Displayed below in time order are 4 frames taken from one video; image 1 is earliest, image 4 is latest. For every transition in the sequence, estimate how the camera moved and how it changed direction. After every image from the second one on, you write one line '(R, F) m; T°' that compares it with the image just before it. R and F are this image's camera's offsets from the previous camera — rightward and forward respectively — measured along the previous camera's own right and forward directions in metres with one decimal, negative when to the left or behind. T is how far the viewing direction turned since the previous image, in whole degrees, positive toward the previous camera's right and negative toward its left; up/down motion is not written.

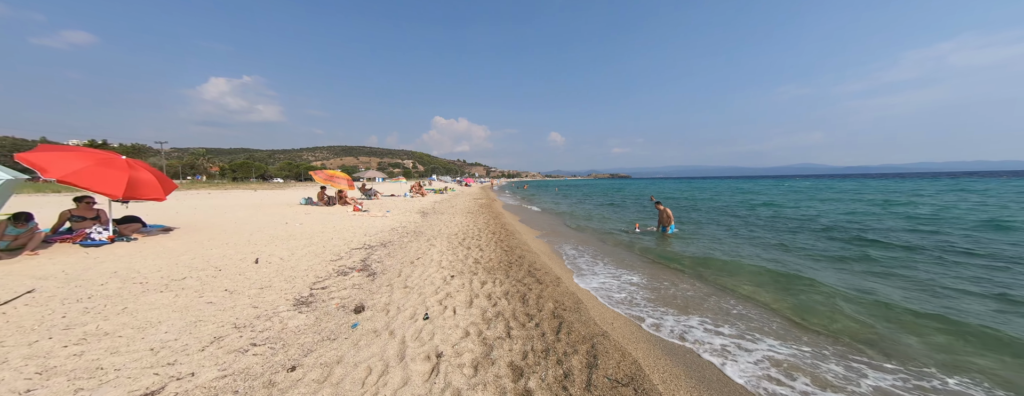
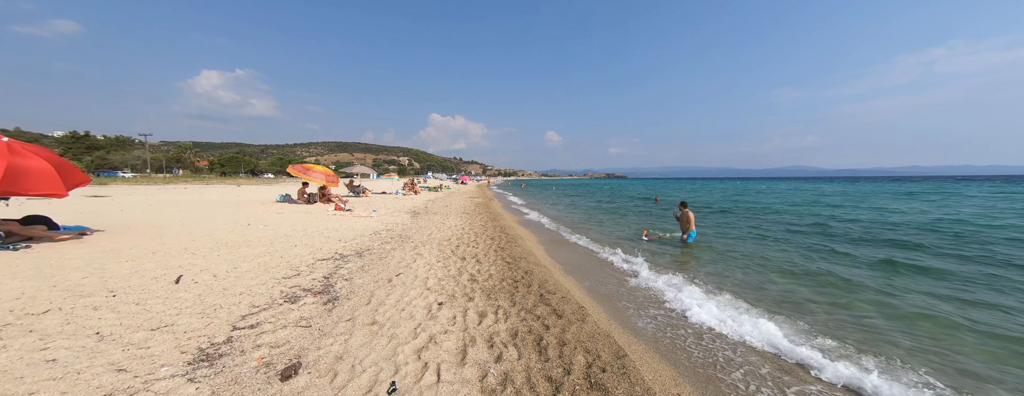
(-0.2, +1.3) m; +1°
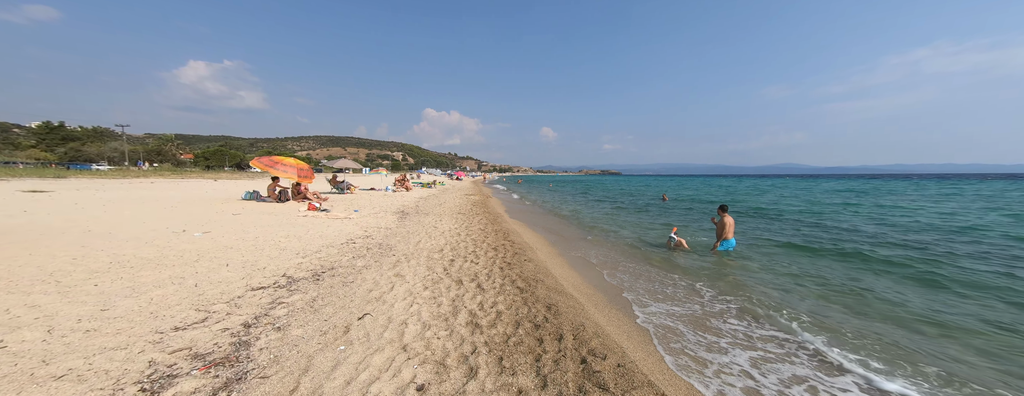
(-0.3, +1.6) m; +1°
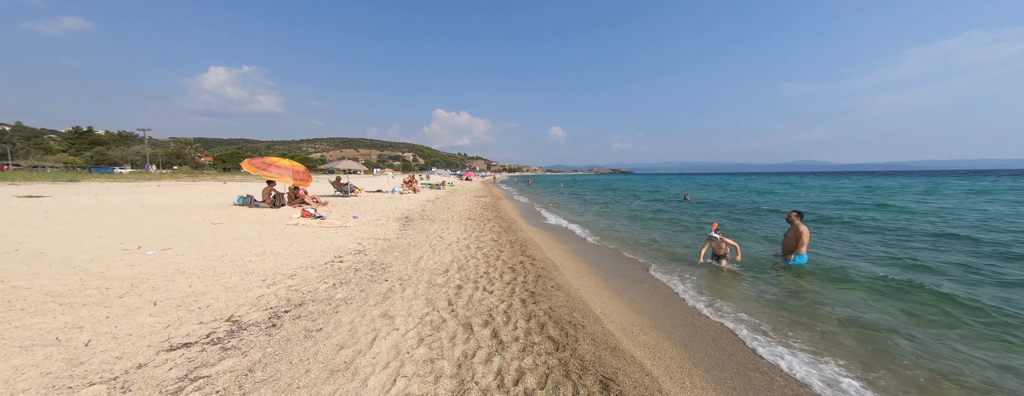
(-0.2, +1.3) m; -2°
